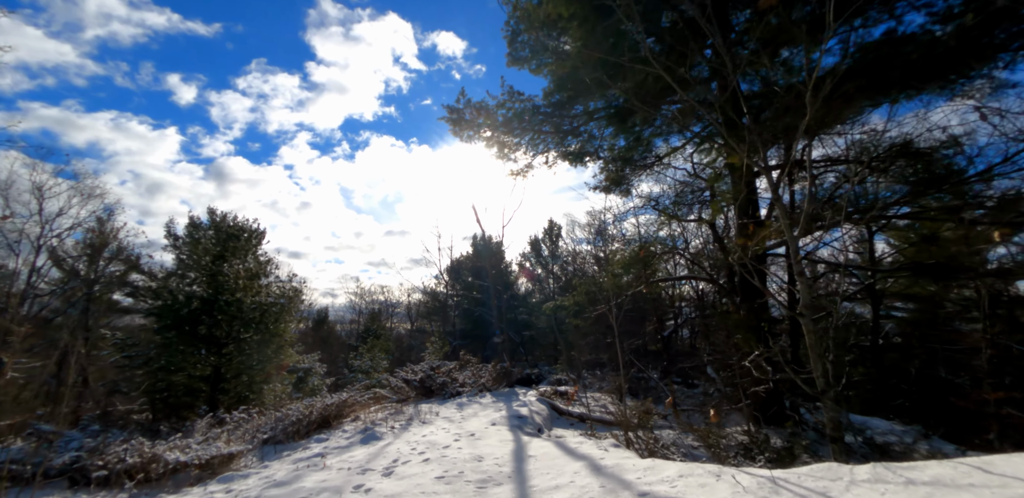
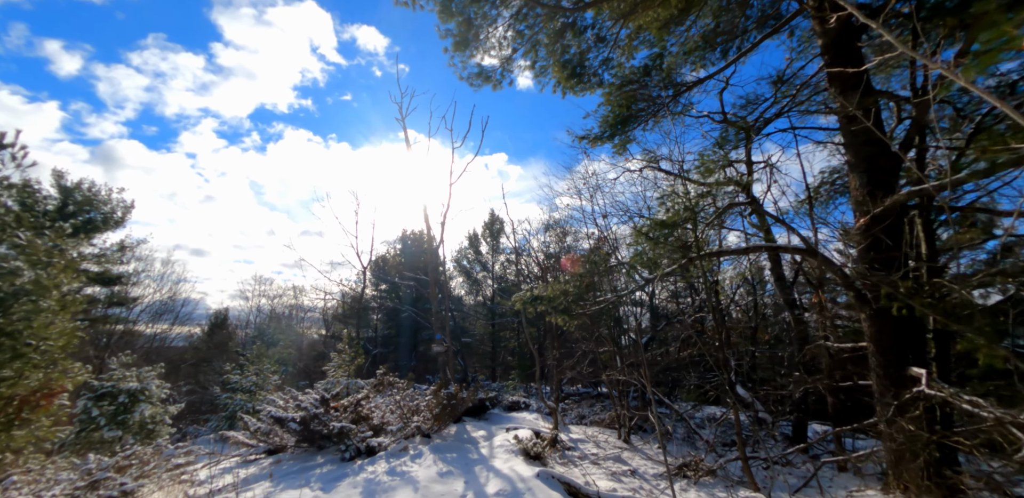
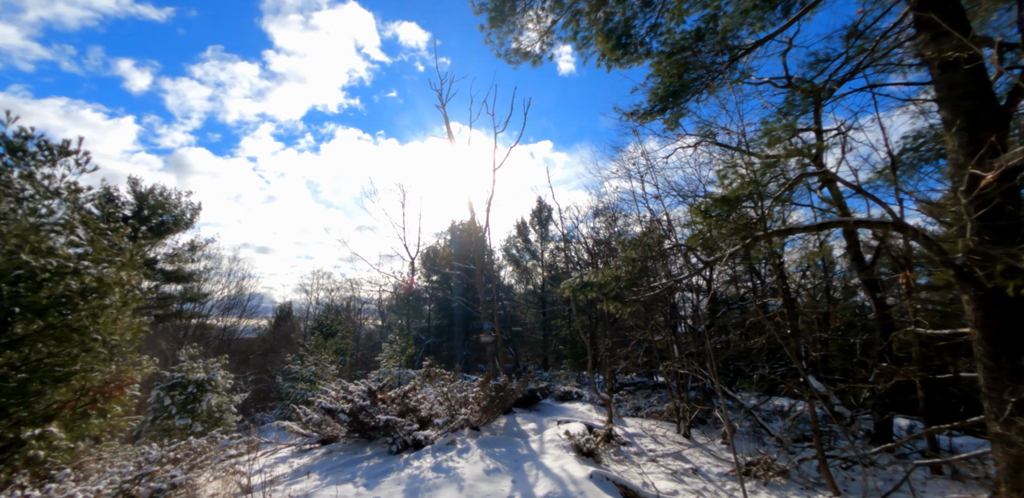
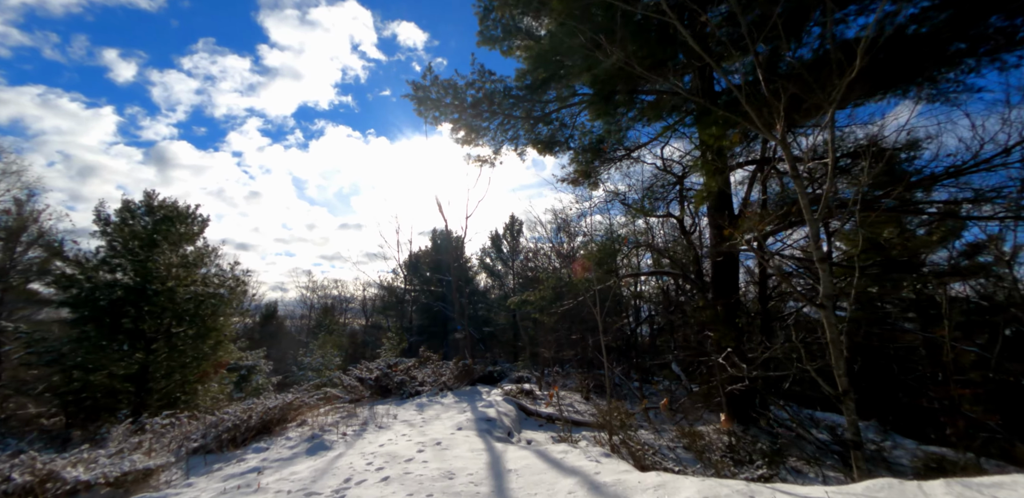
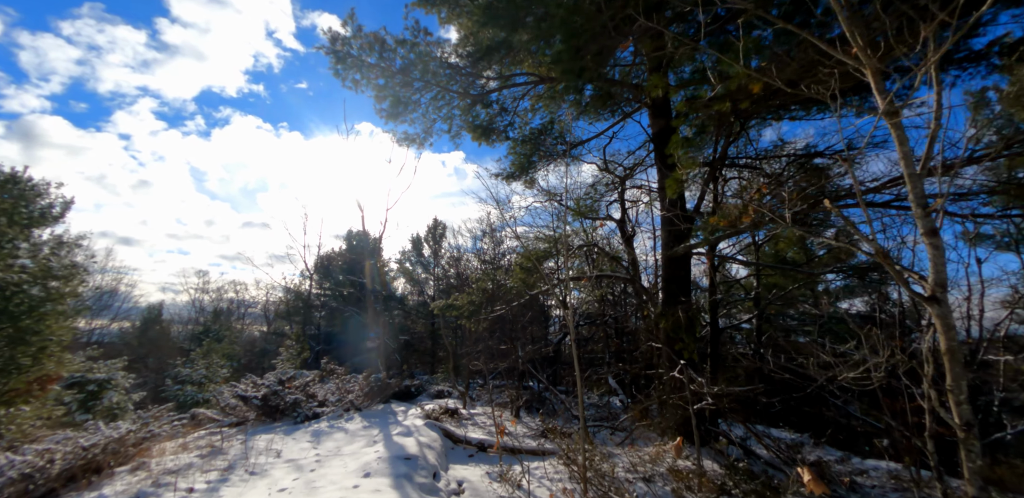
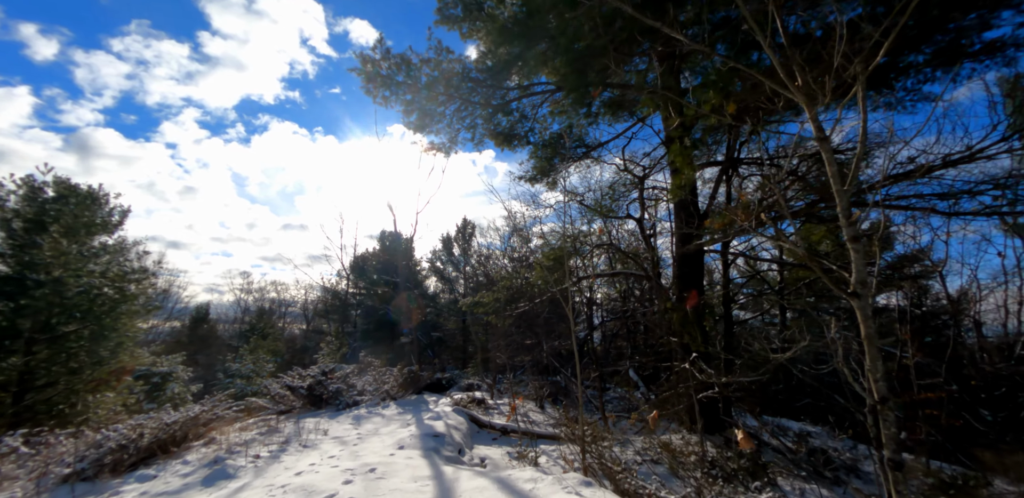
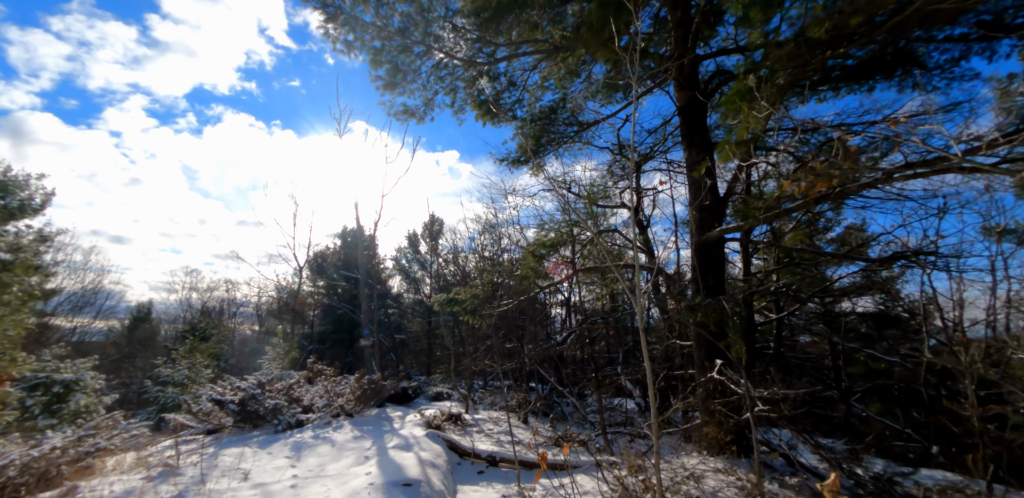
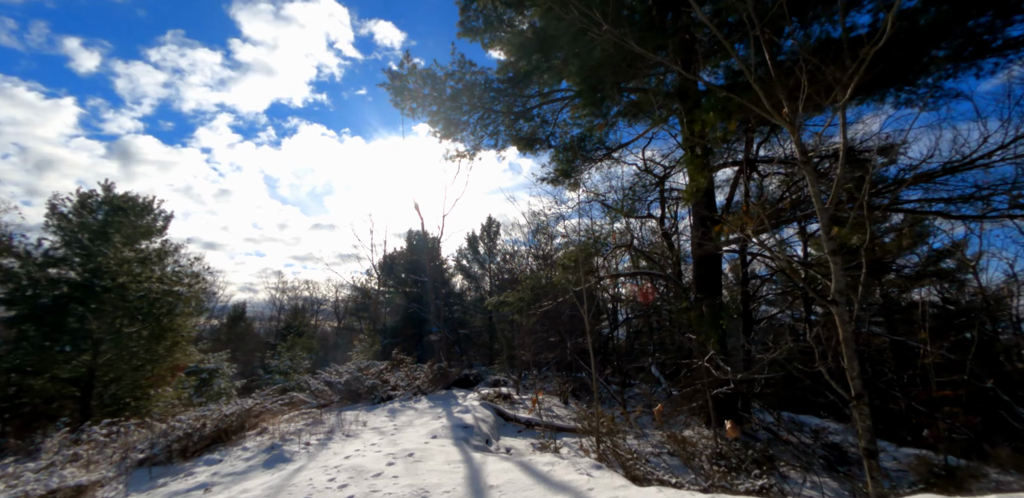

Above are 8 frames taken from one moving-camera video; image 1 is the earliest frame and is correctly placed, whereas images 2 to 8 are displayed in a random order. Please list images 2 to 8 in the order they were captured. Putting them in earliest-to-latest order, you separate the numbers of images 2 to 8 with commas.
4, 8, 6, 5, 7, 2, 3
